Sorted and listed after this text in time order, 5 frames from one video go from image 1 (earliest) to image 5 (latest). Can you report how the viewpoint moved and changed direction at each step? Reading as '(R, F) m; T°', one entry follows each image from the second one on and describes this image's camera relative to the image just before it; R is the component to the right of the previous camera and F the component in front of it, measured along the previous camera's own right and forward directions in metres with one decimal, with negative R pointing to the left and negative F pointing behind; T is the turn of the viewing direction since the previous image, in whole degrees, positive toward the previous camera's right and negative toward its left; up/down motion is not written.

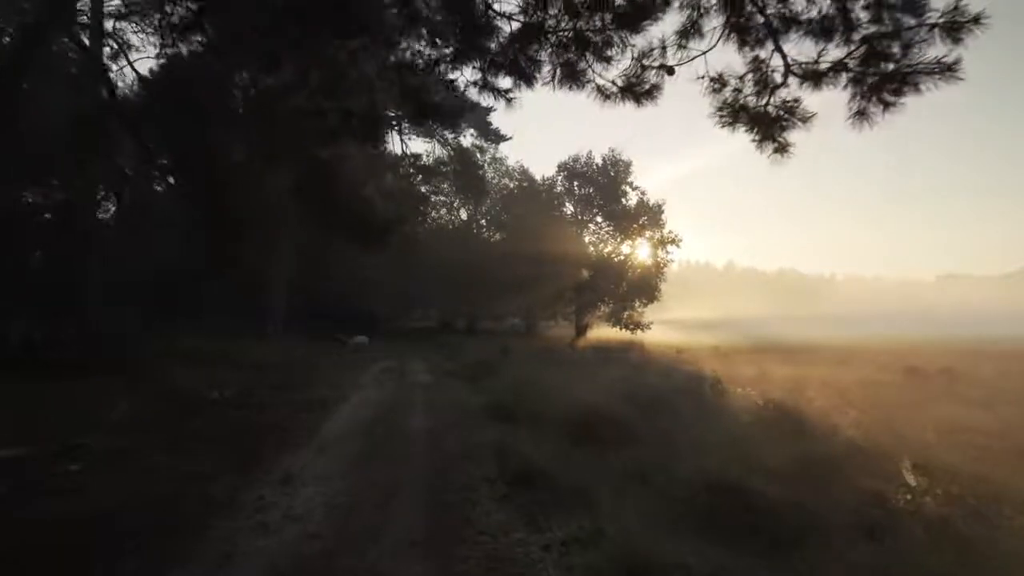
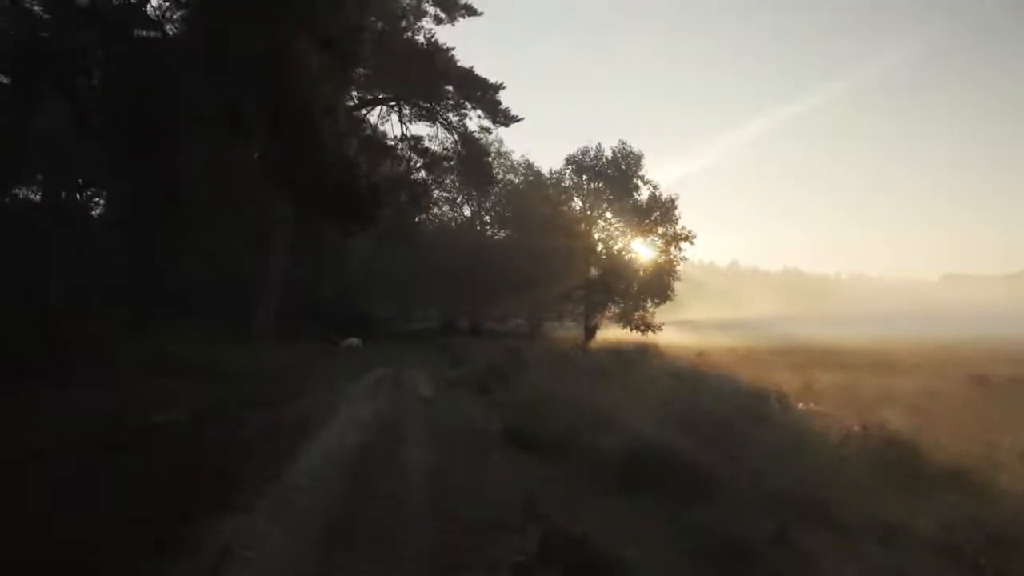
(-0.3, +2.6) m; 0°
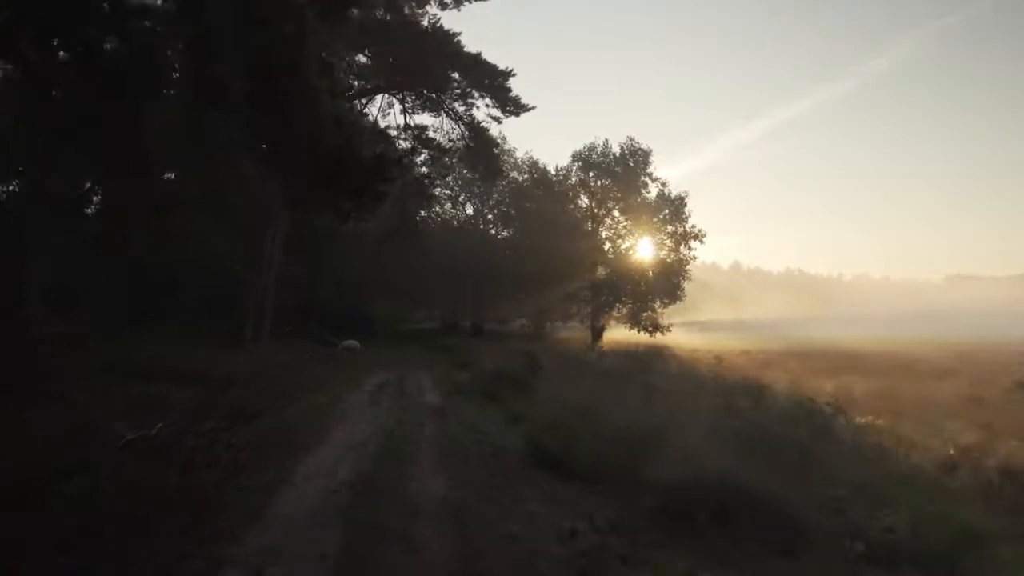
(-0.3, +1.4) m; 0°
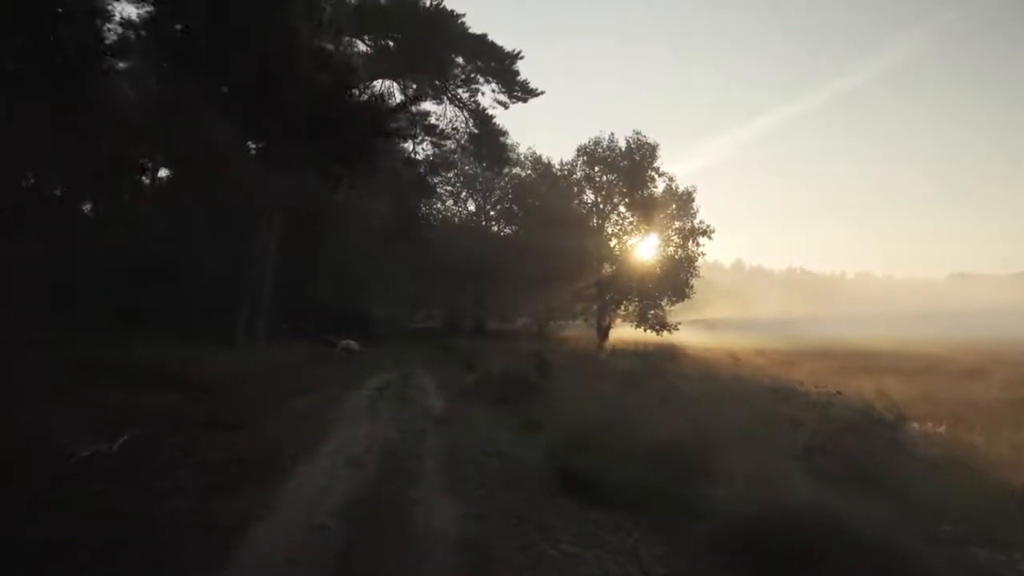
(-0.2, +1.3) m; 0°
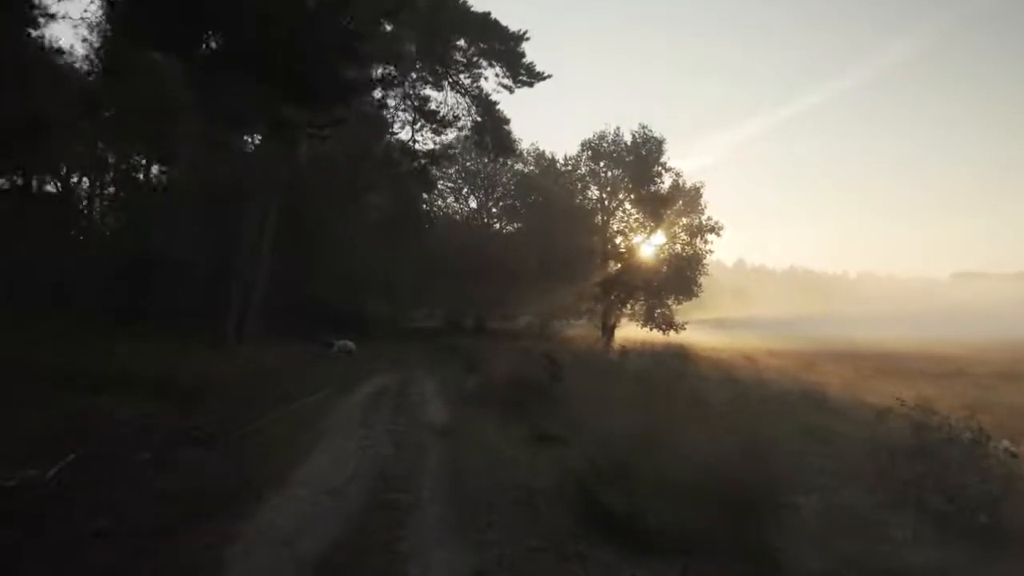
(-0.1, +1.3) m; 0°
